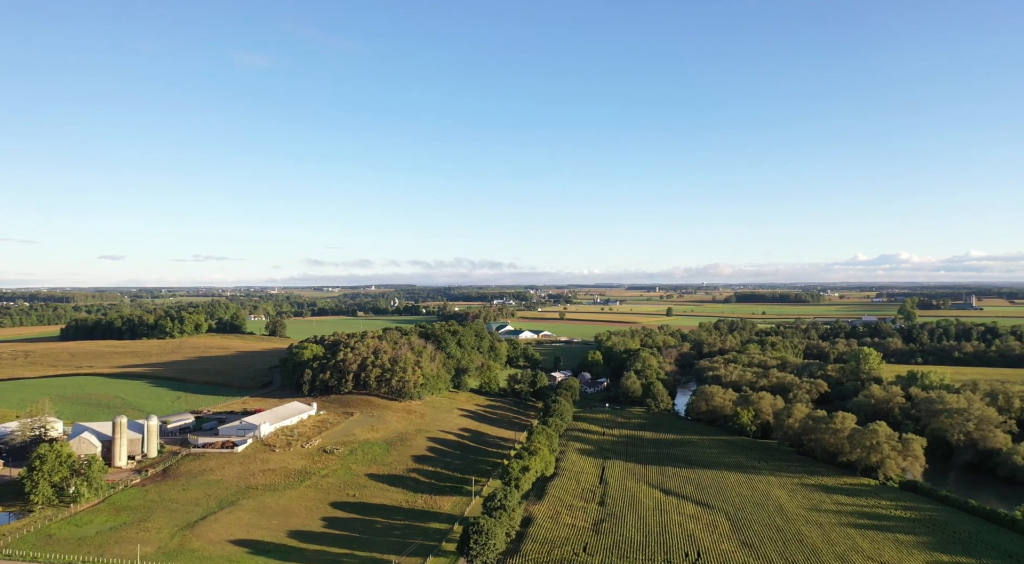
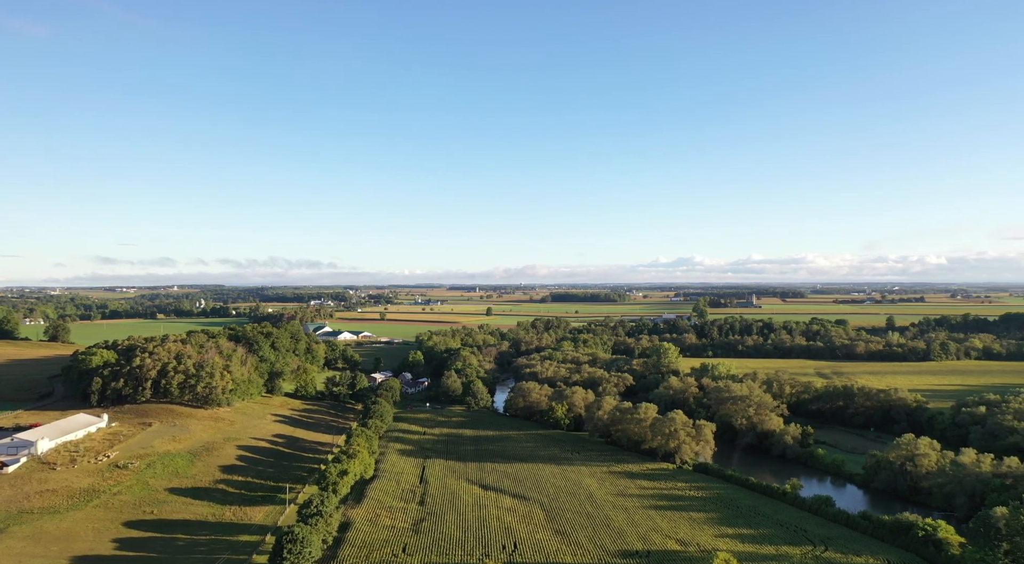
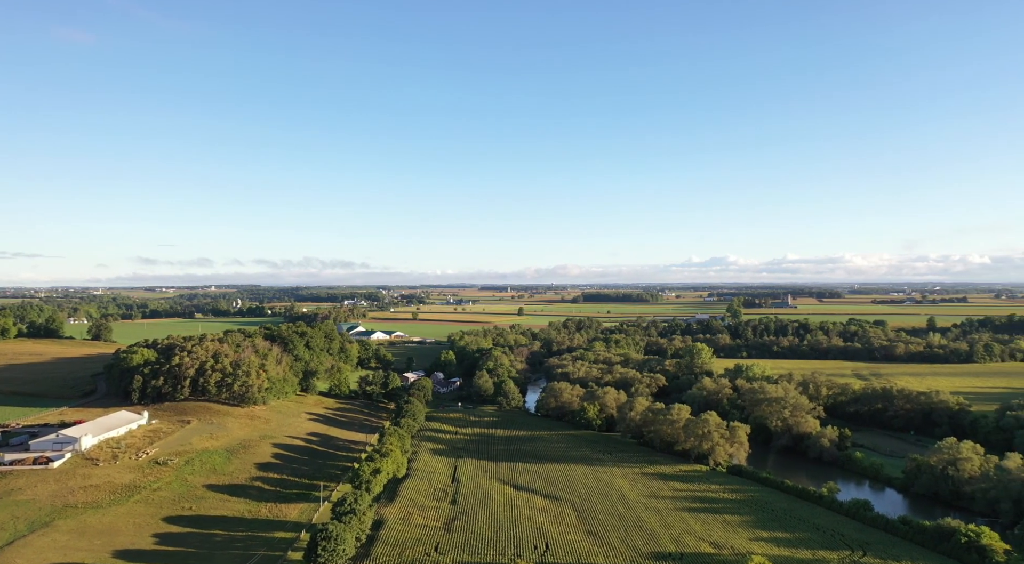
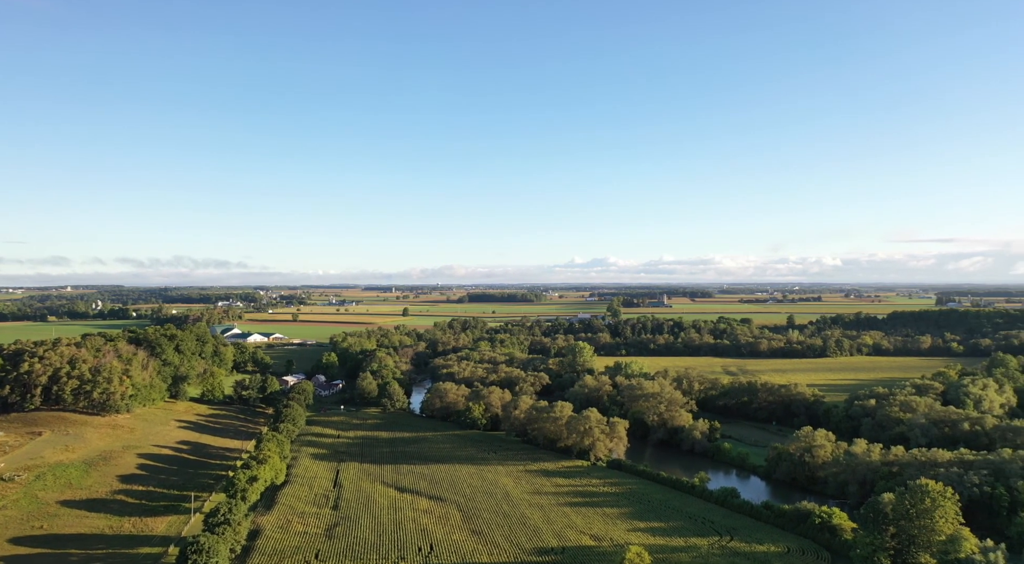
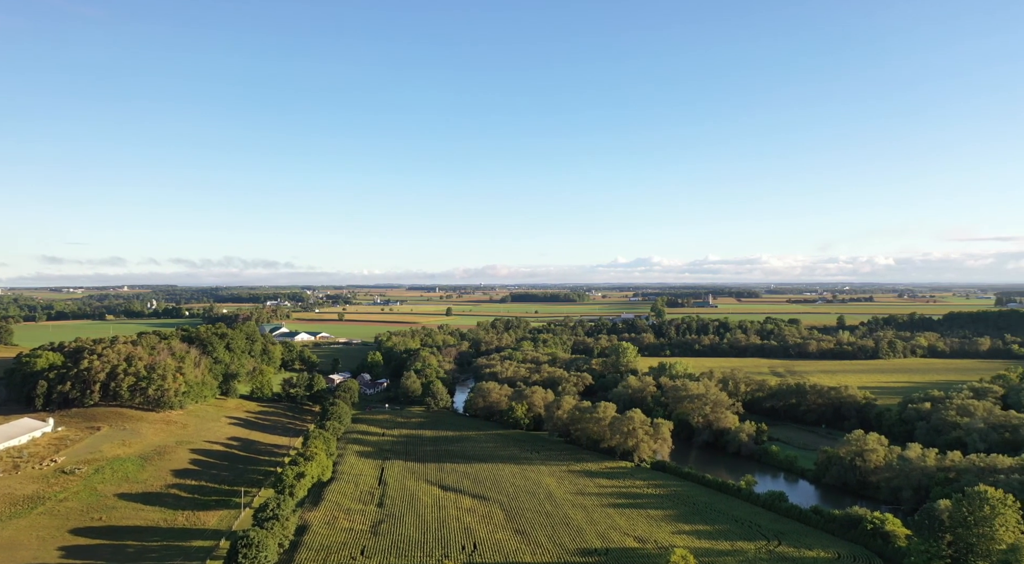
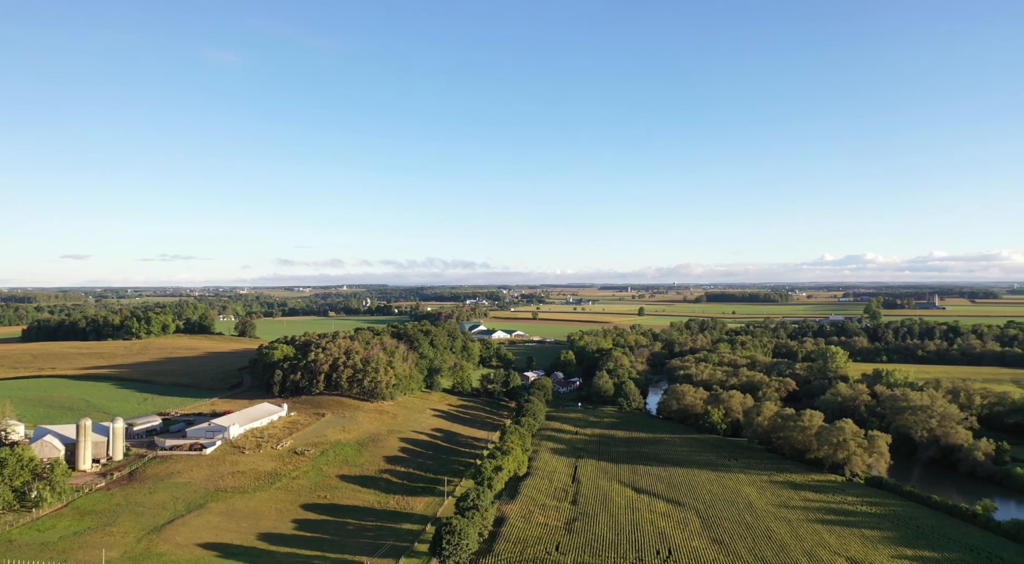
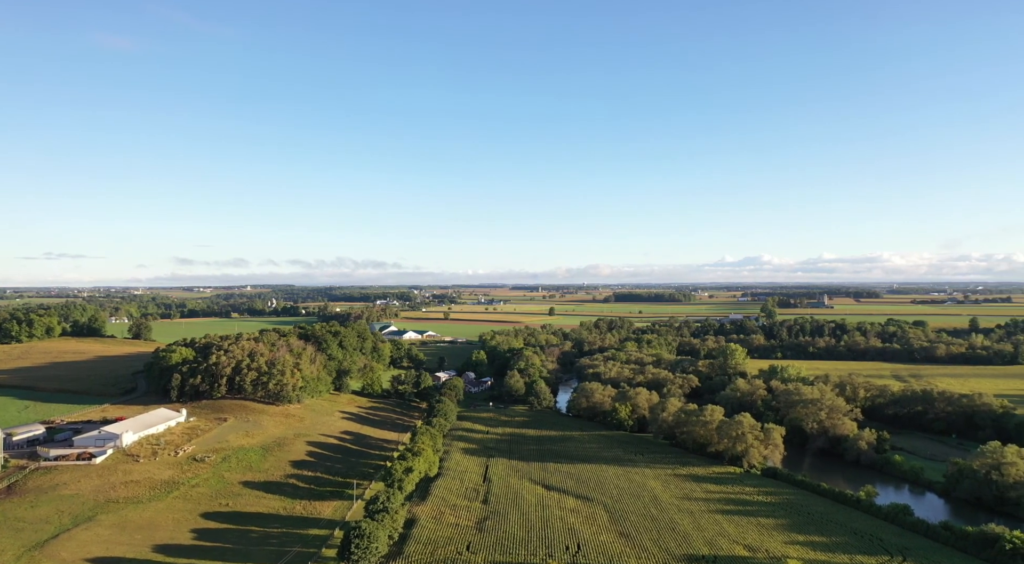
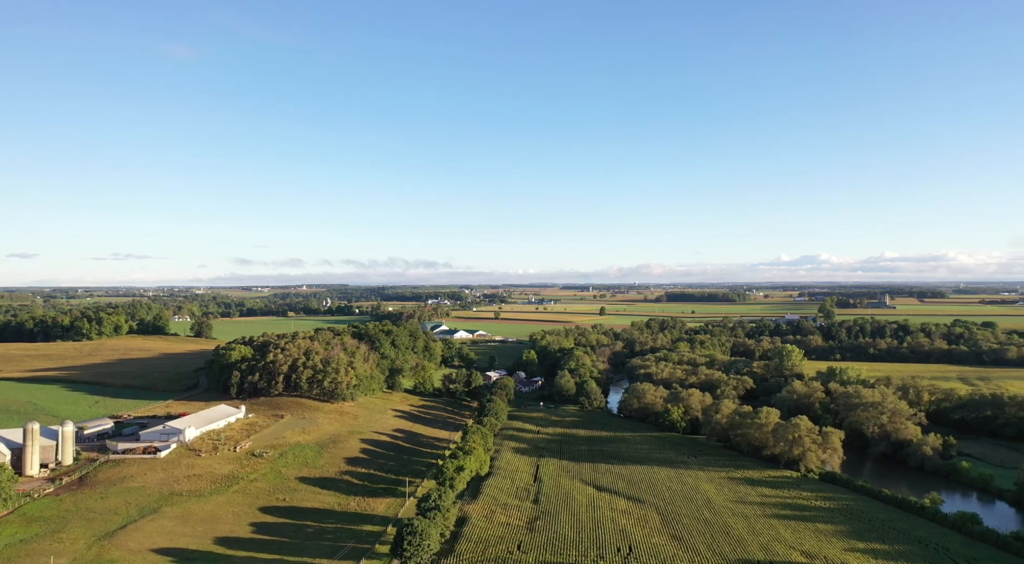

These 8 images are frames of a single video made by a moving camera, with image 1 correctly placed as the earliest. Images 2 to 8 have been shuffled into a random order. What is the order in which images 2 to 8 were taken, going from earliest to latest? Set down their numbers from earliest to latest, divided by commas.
6, 8, 7, 3, 2, 5, 4
